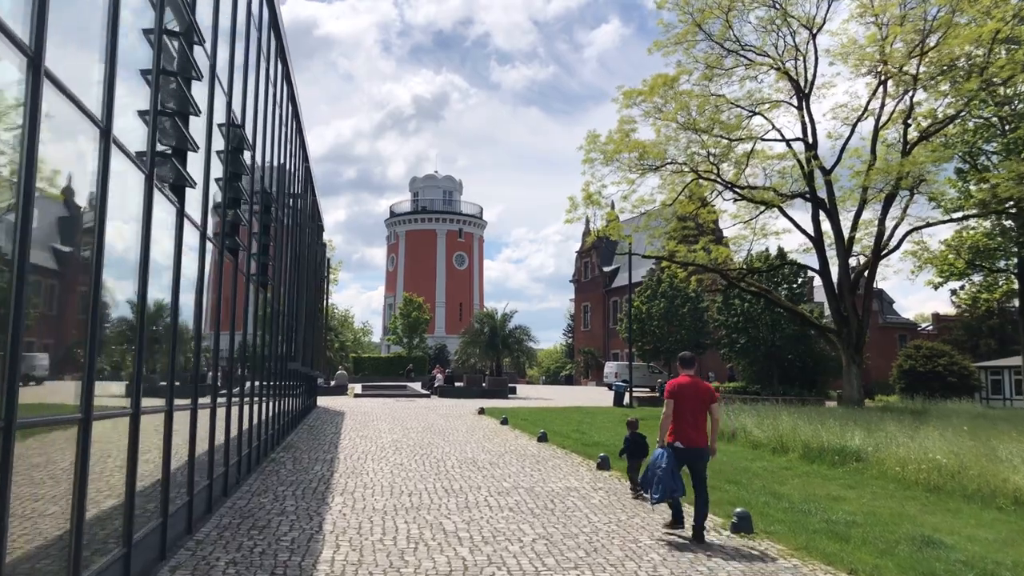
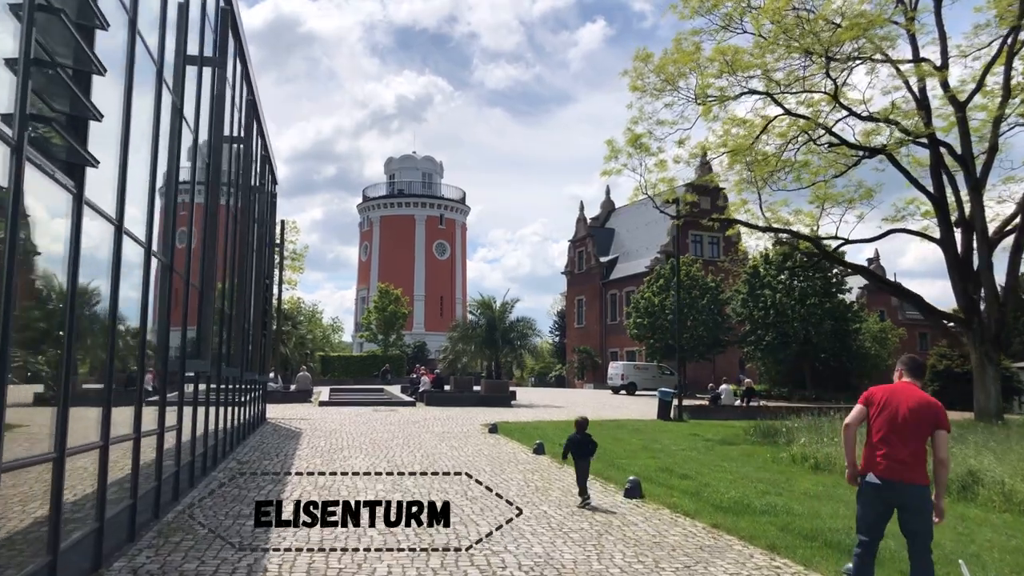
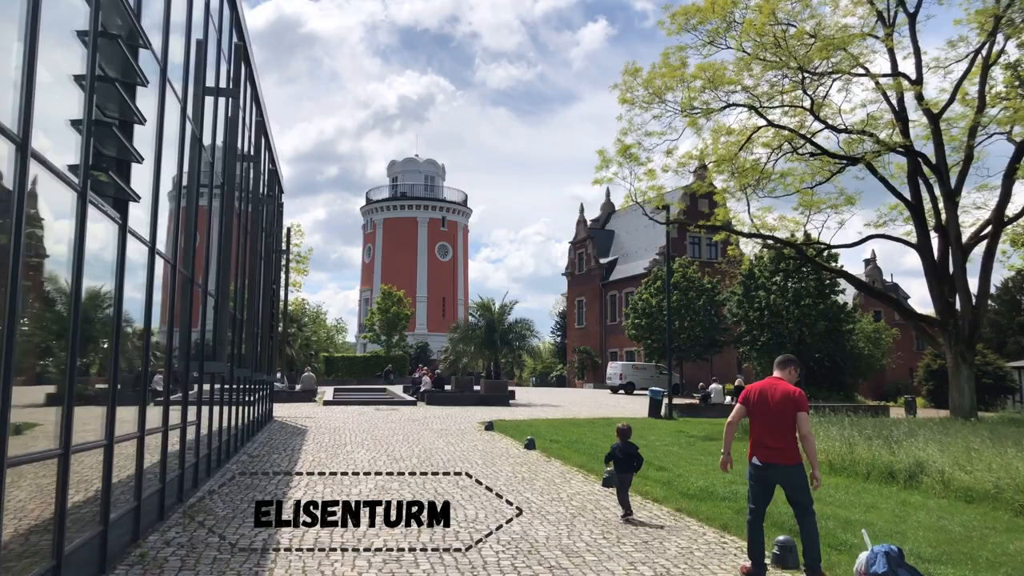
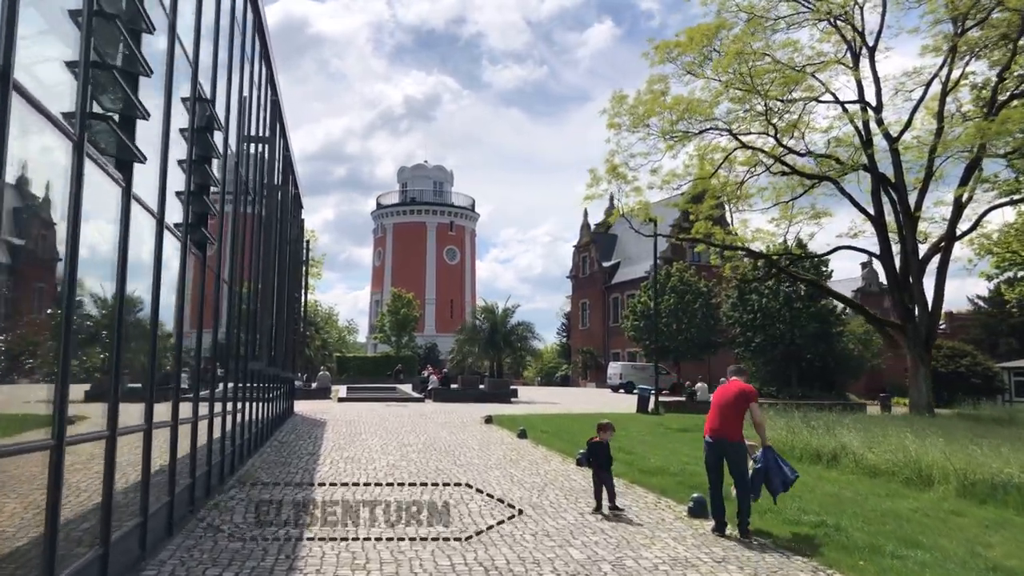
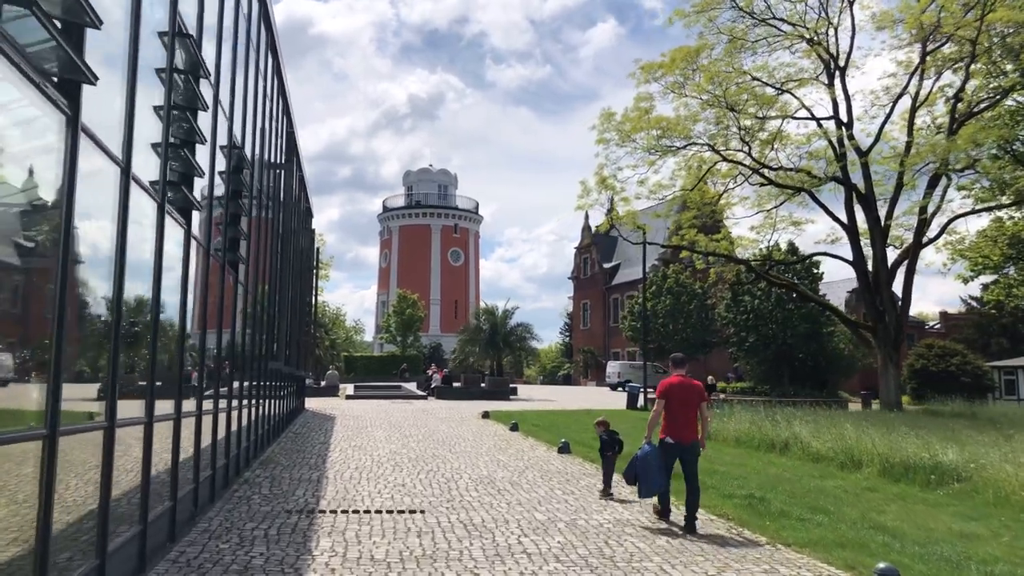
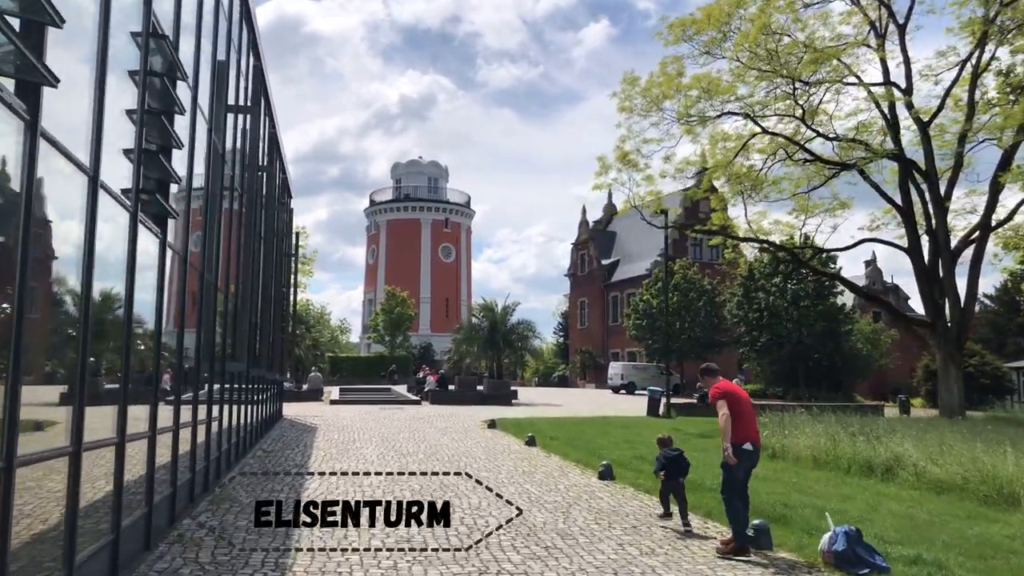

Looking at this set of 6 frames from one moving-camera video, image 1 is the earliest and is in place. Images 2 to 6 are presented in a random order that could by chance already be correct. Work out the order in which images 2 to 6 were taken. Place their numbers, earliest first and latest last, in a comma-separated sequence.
5, 4, 6, 3, 2
